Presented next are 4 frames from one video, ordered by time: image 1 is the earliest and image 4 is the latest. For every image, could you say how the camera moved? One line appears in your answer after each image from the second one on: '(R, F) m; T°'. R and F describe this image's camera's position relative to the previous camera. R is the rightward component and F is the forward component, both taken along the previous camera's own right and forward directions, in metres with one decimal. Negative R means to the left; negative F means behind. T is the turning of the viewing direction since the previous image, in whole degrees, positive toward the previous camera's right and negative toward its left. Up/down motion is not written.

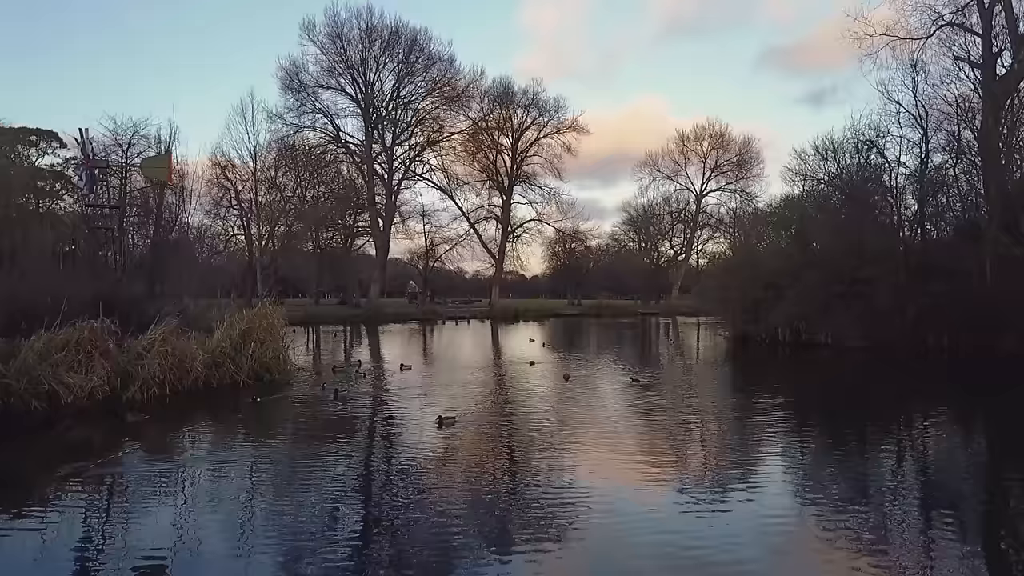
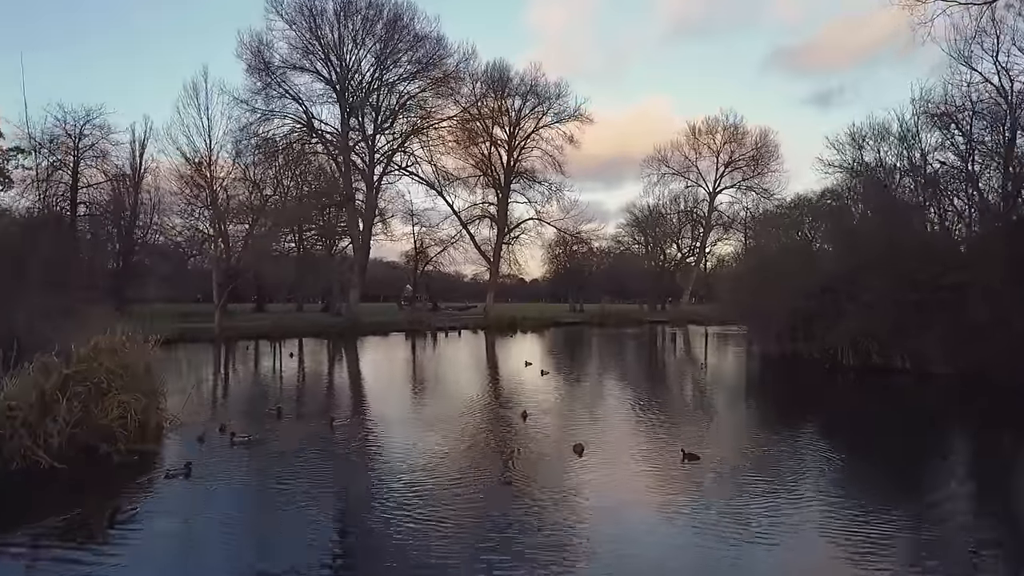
(+0.1, +1.9) m; 0°
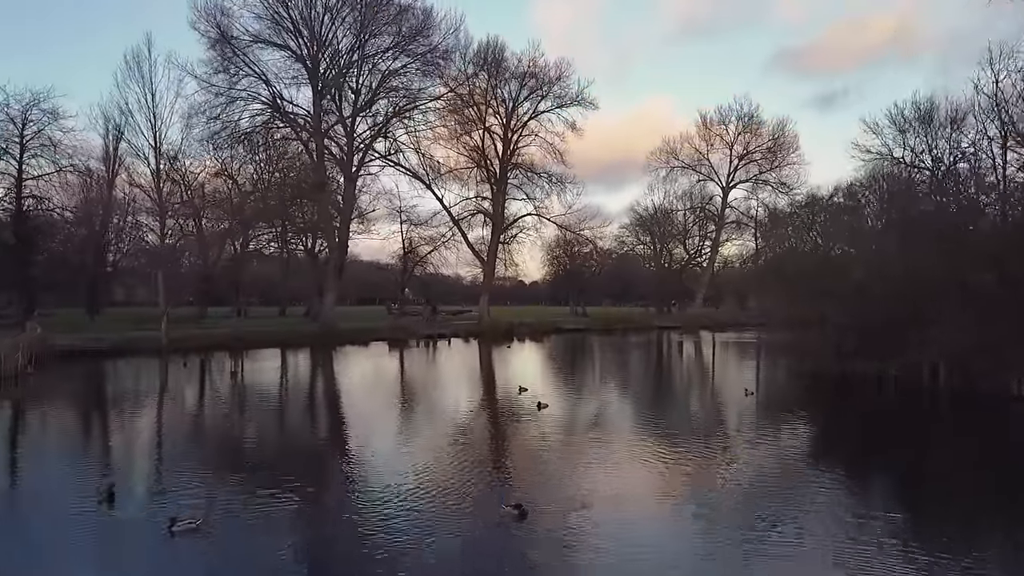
(+0.1, +1.7) m; 0°
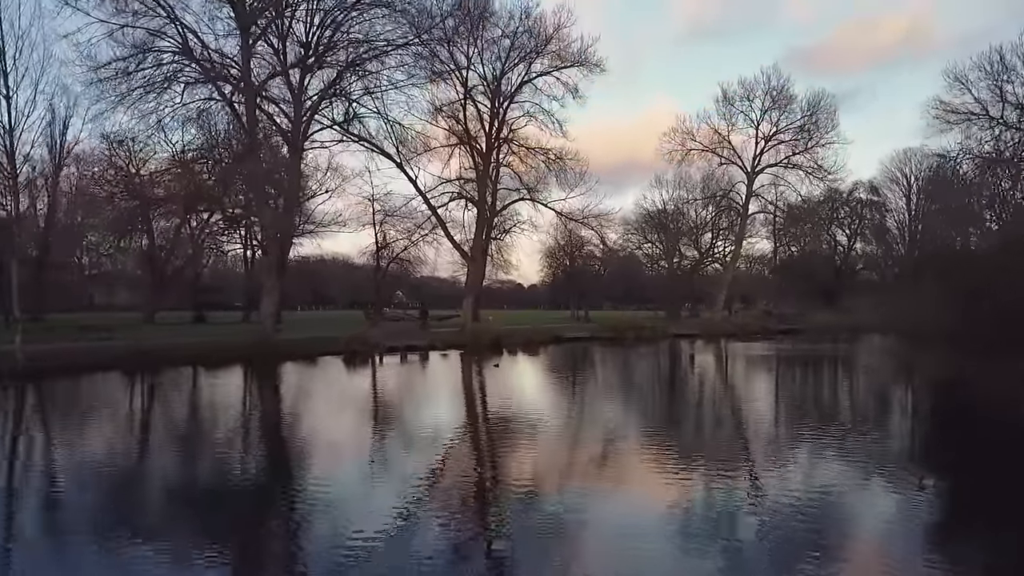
(+0.2, +2.9) m; 0°
